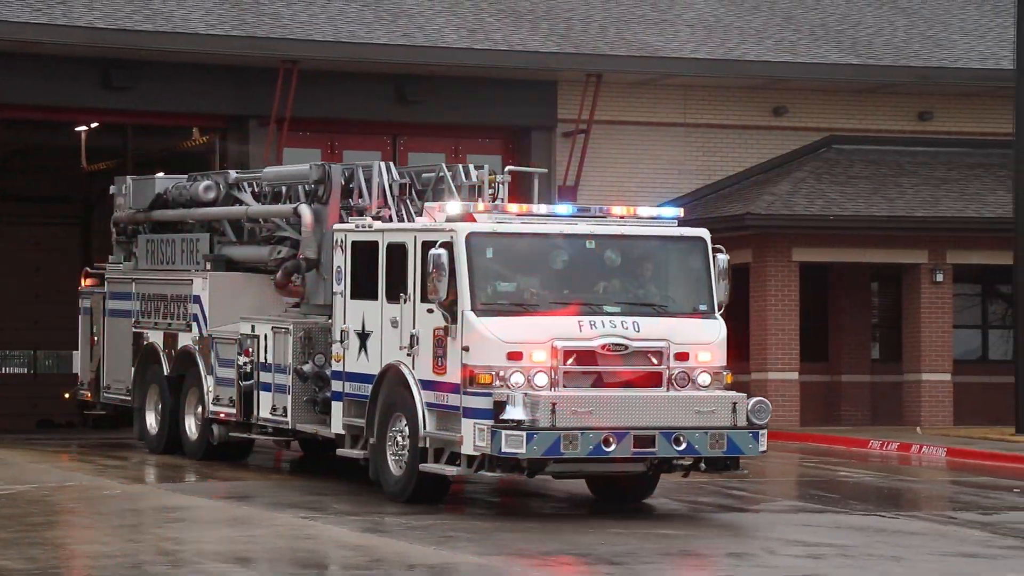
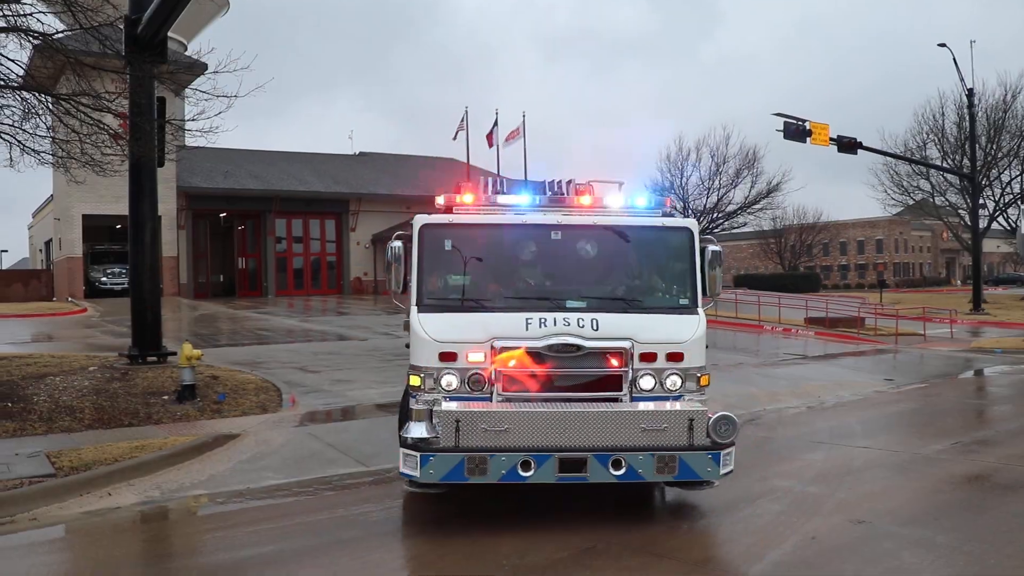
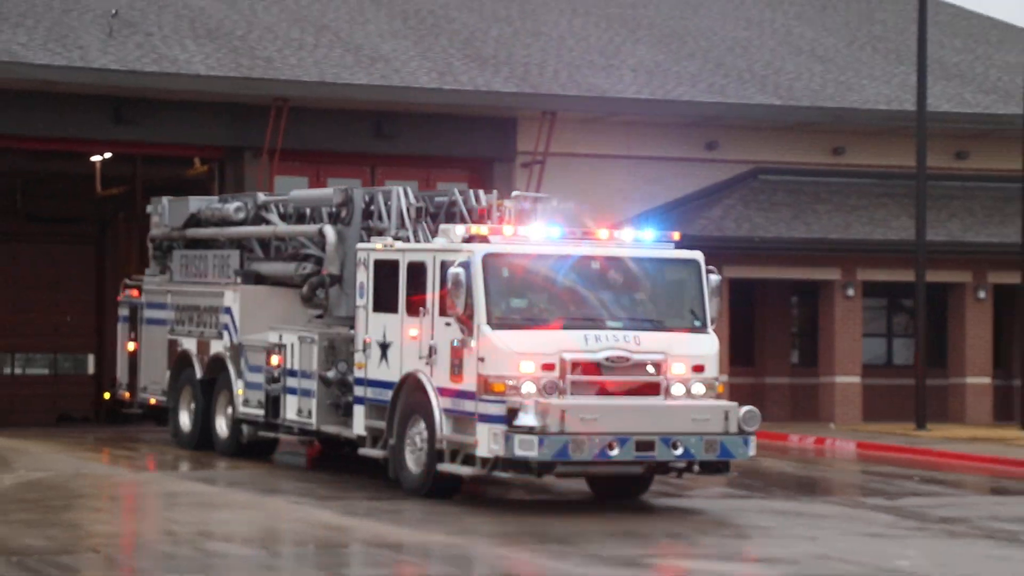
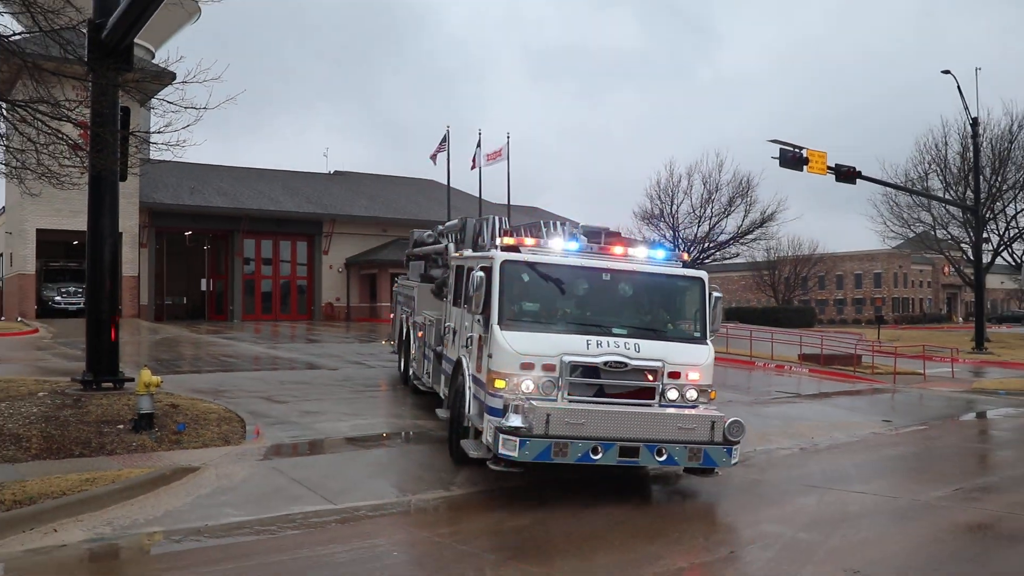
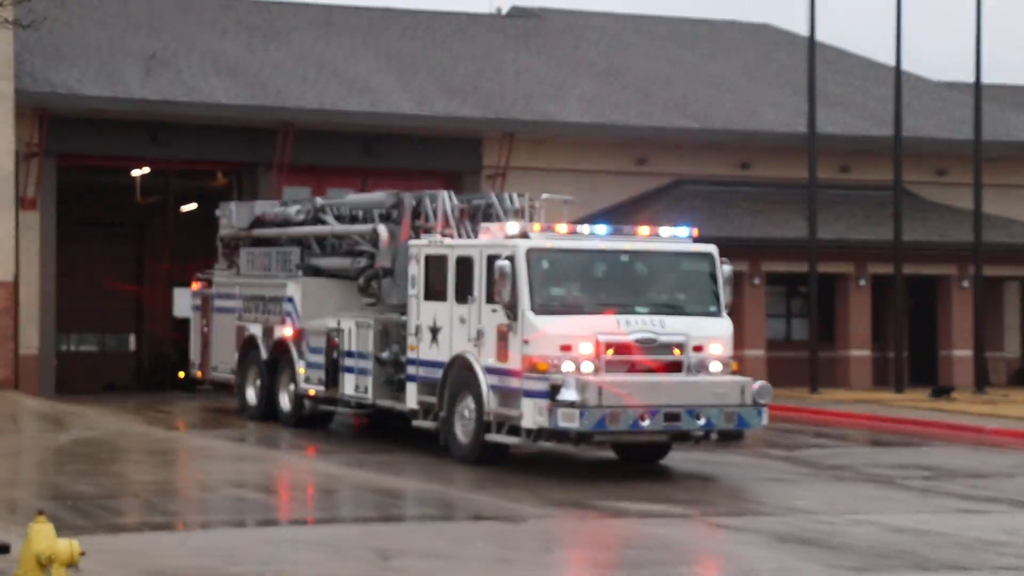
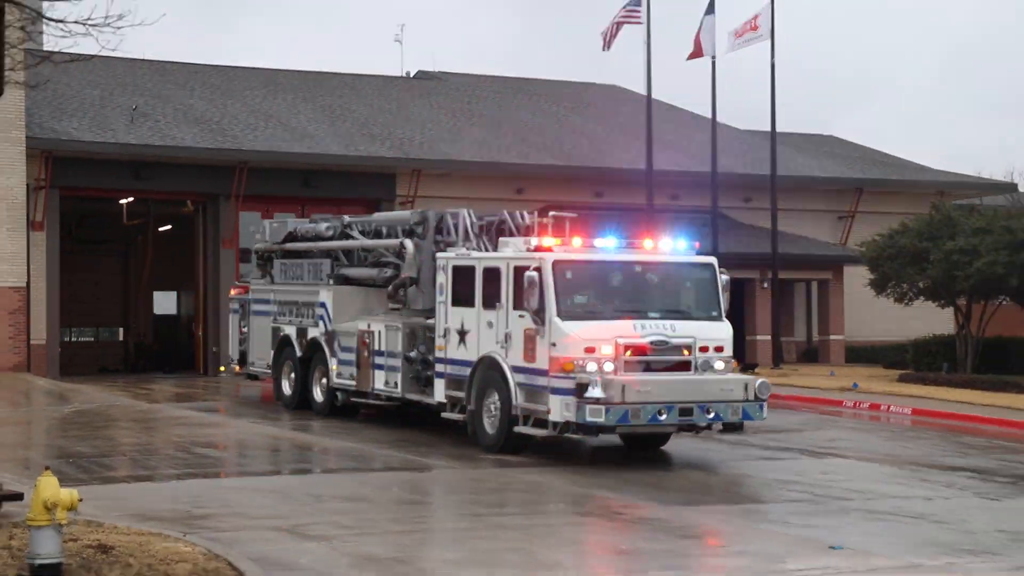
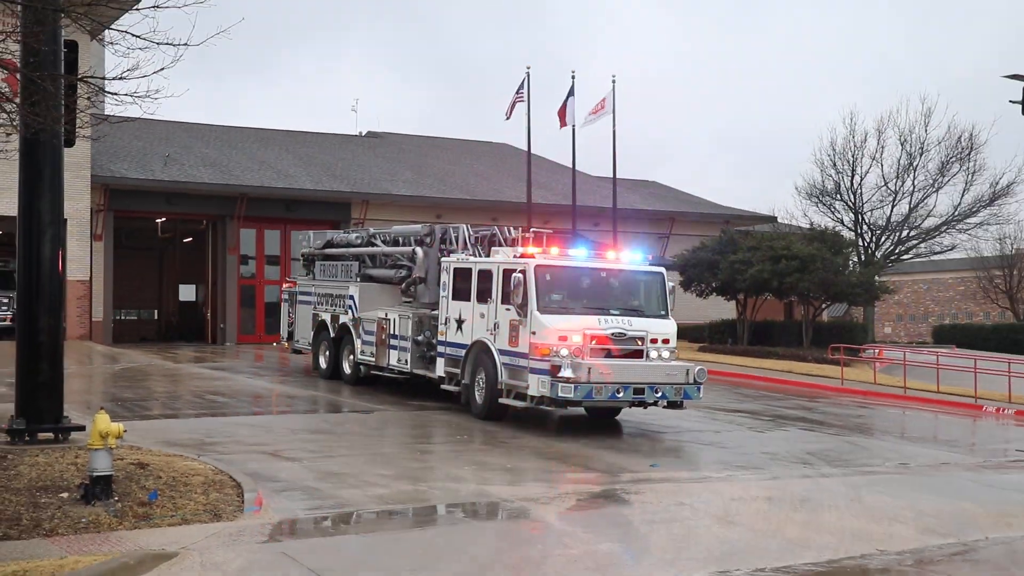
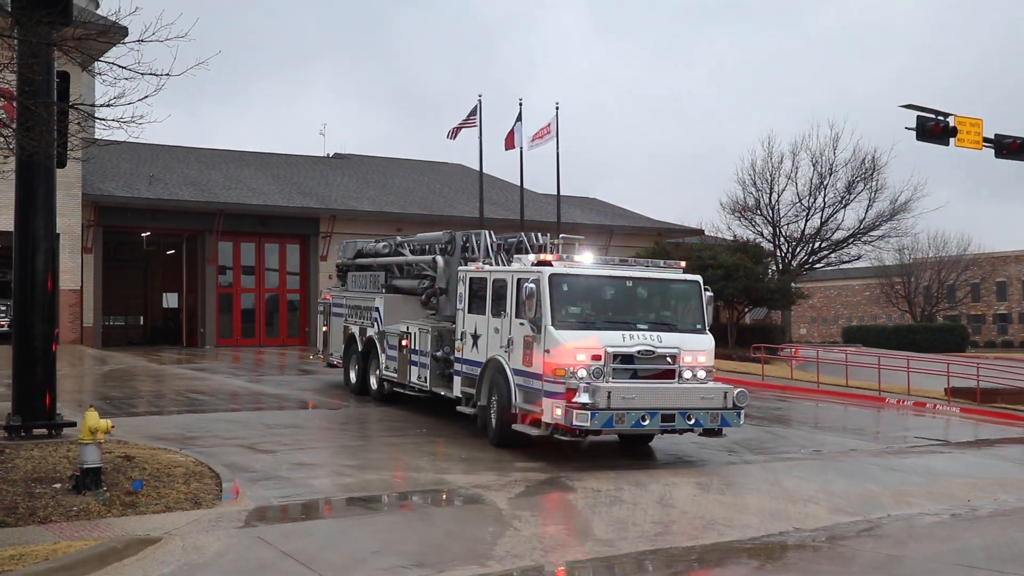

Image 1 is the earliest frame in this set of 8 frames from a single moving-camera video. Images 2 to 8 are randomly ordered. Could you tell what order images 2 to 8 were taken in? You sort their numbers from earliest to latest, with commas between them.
3, 5, 6, 7, 8, 4, 2
